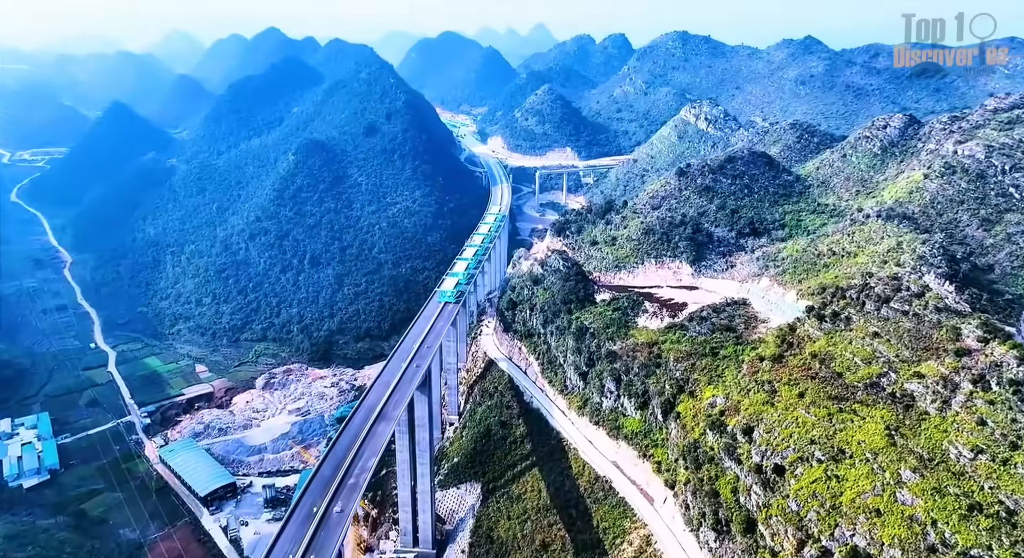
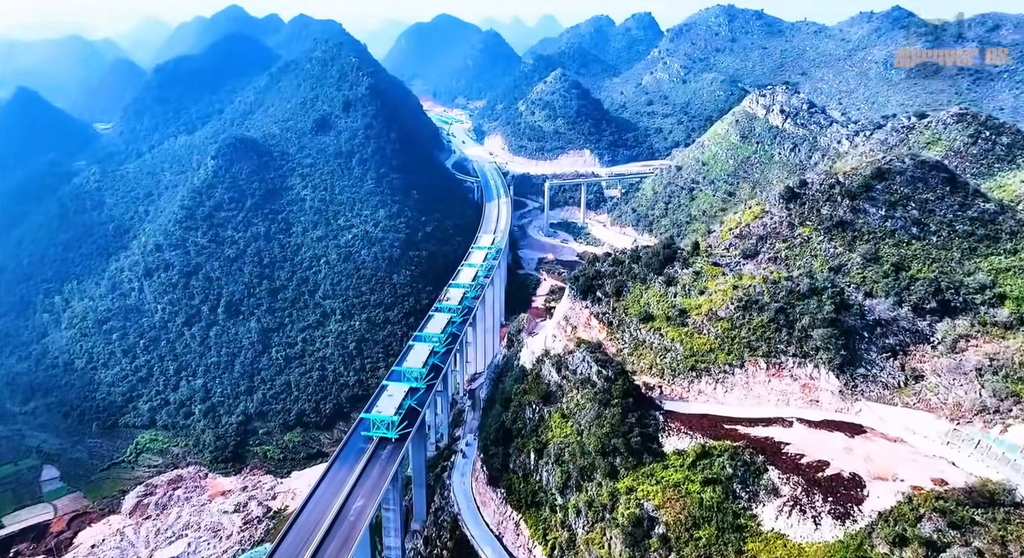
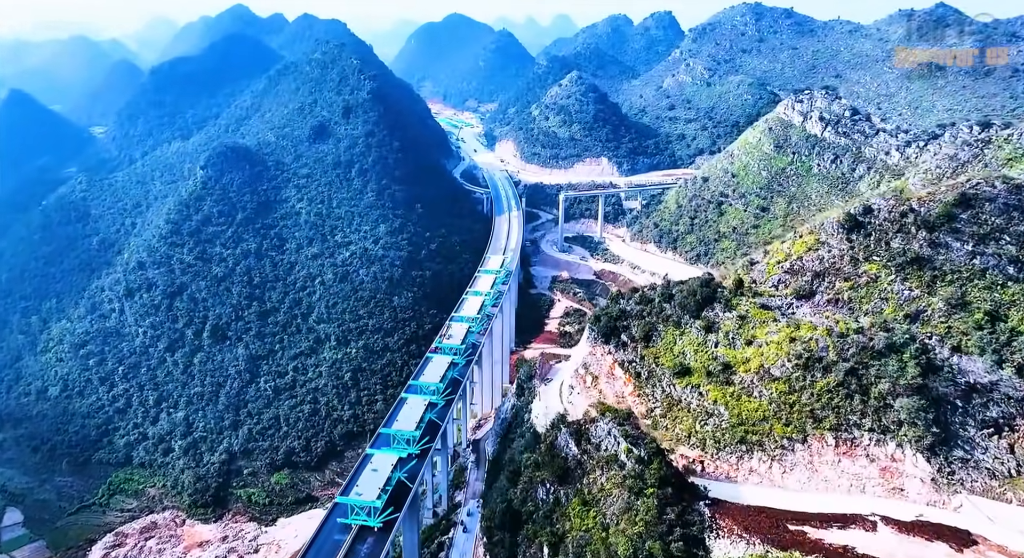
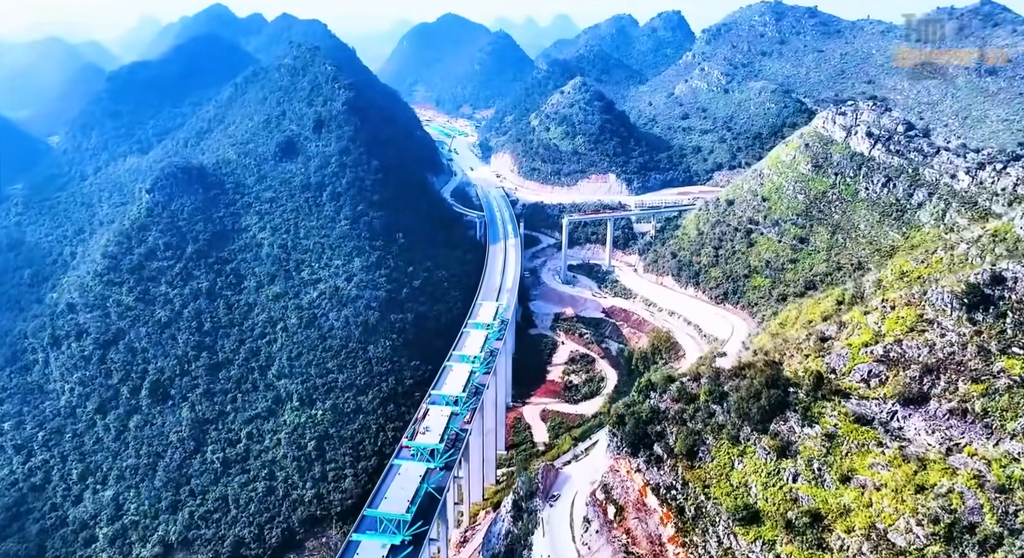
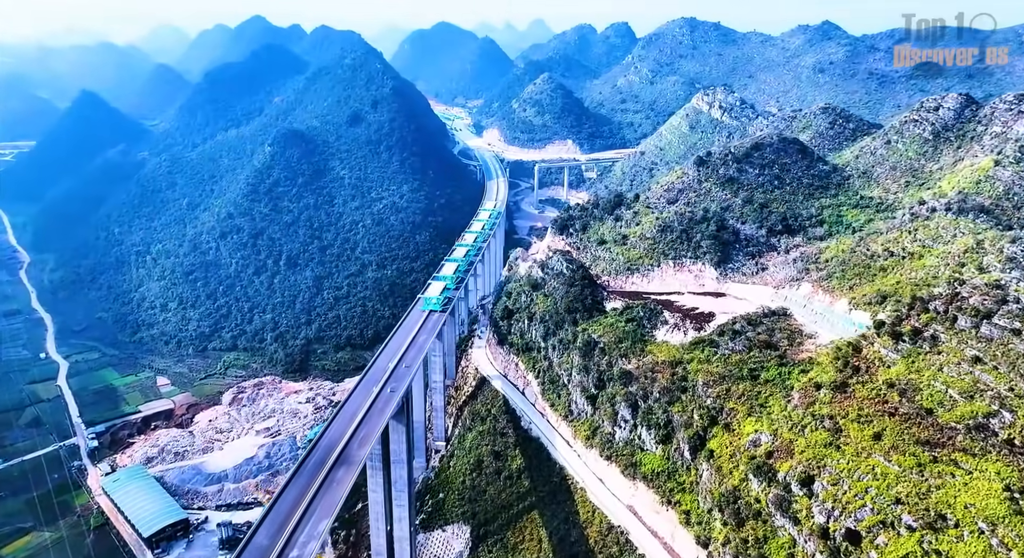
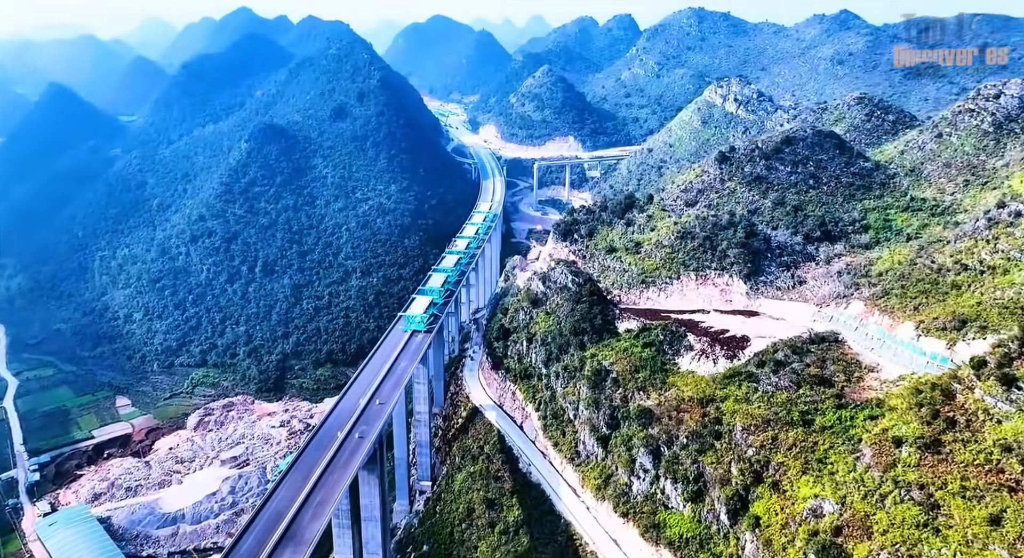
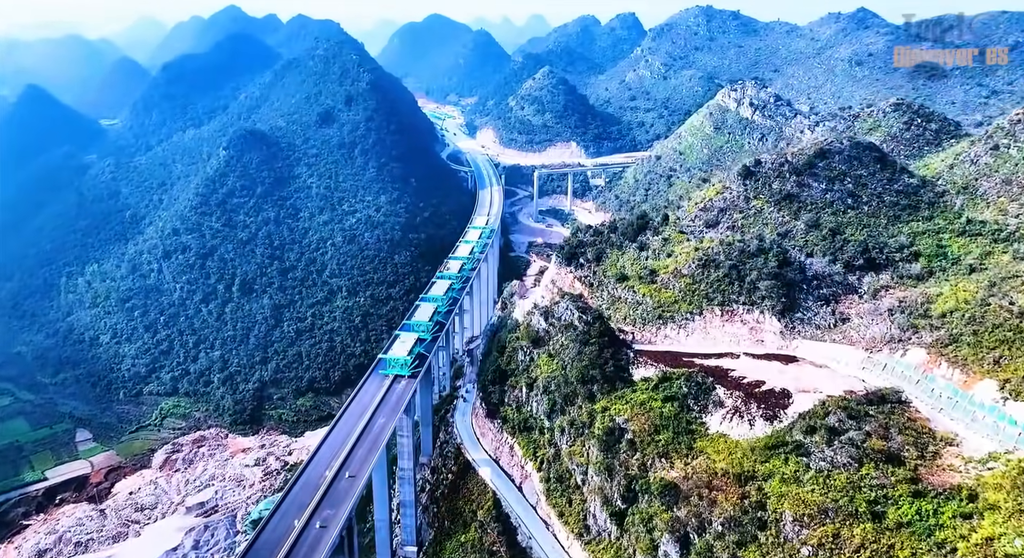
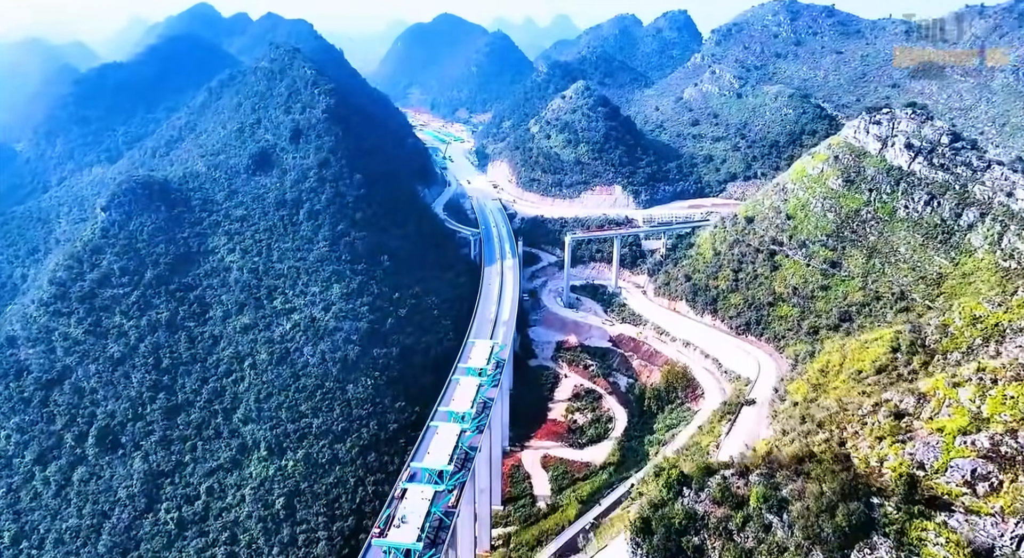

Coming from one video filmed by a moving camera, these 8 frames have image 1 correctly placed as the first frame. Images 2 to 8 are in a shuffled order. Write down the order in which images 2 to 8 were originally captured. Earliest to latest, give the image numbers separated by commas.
5, 6, 7, 2, 3, 4, 8
